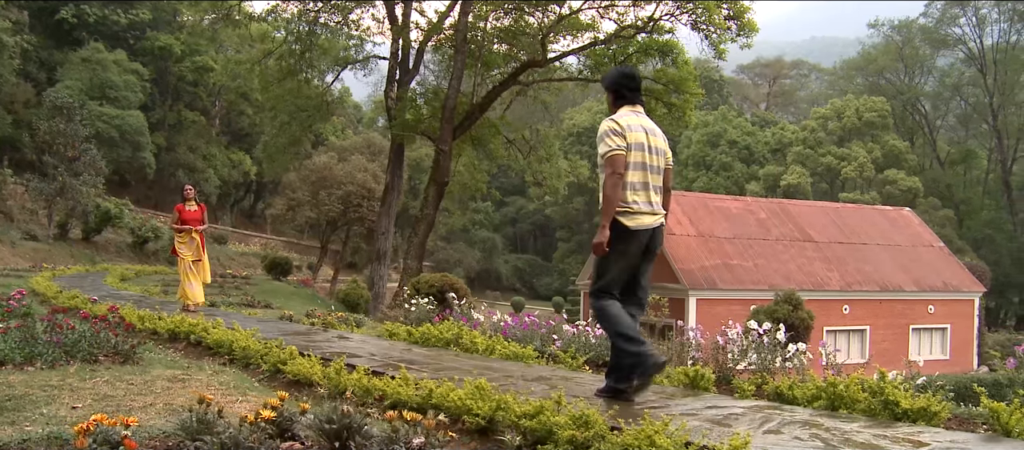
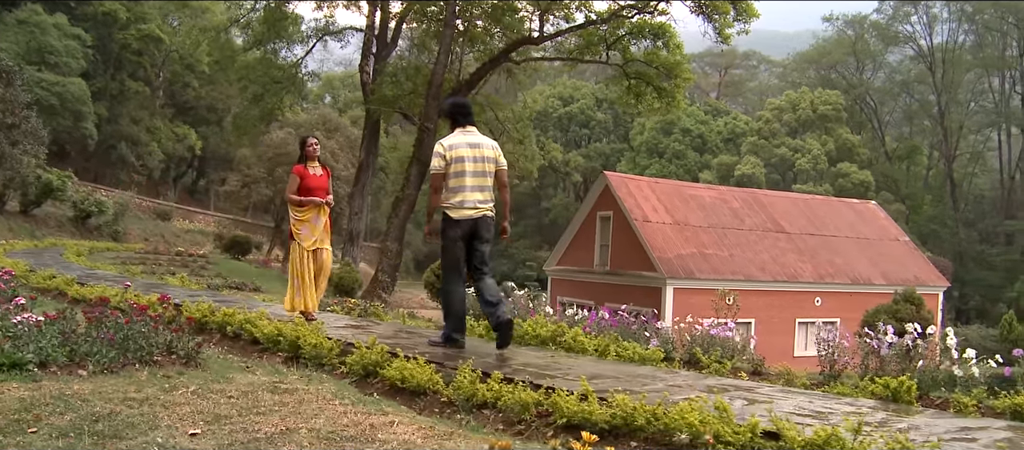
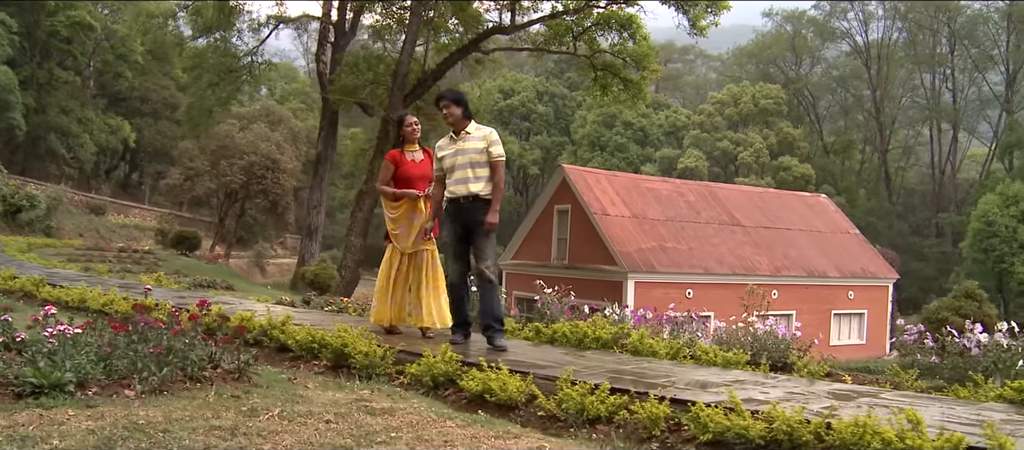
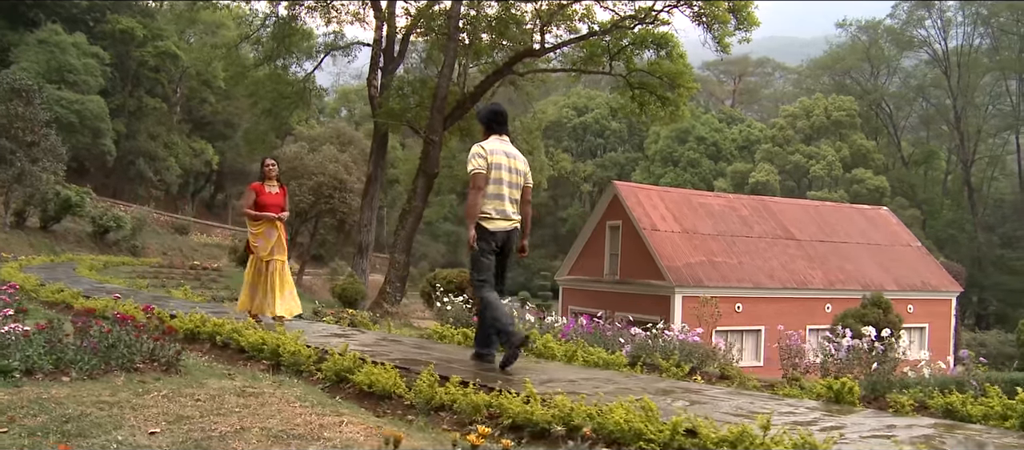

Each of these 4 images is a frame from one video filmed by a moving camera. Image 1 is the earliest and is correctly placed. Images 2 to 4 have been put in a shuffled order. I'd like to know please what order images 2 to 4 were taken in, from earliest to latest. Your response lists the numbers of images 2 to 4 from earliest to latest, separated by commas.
4, 2, 3
